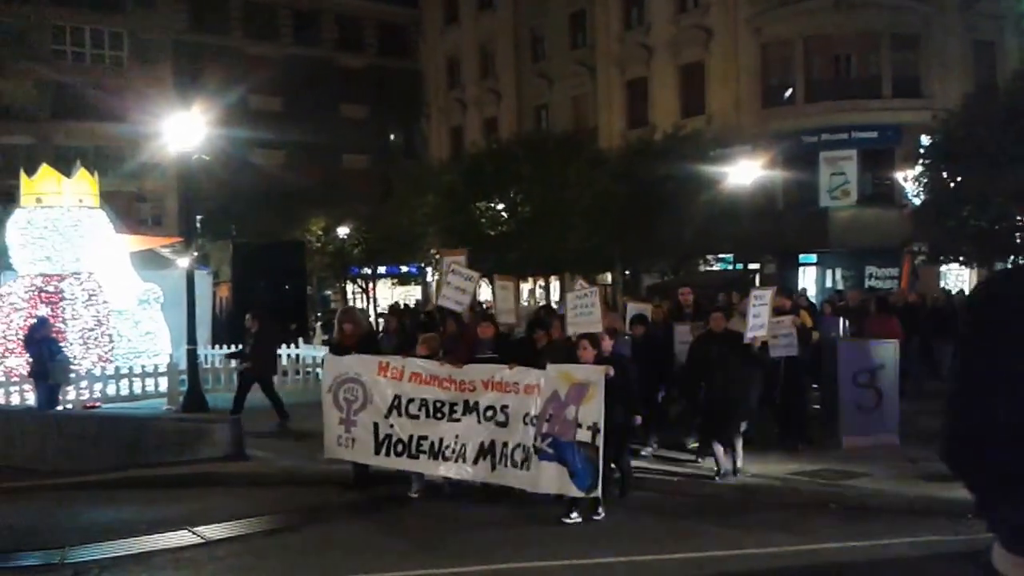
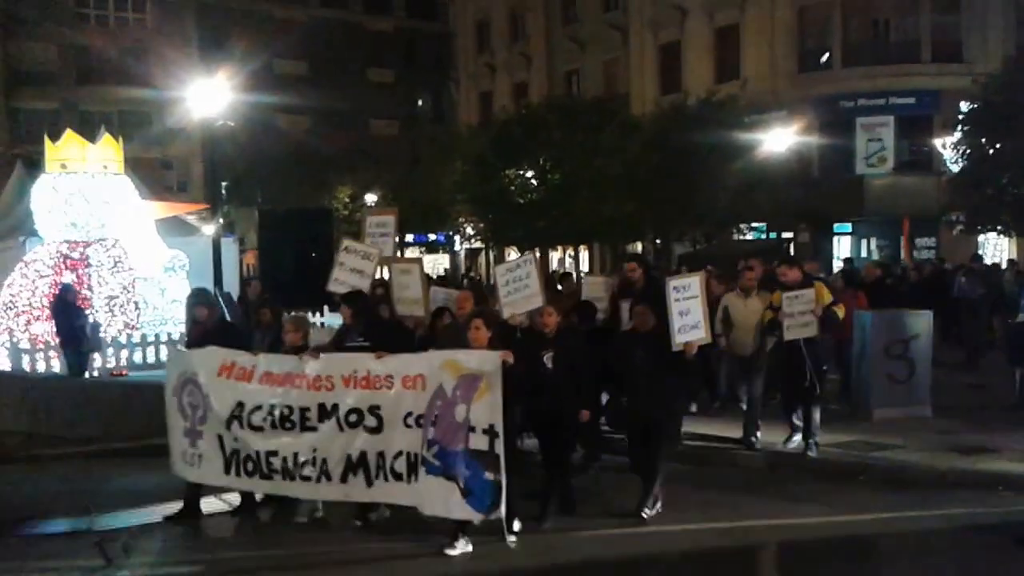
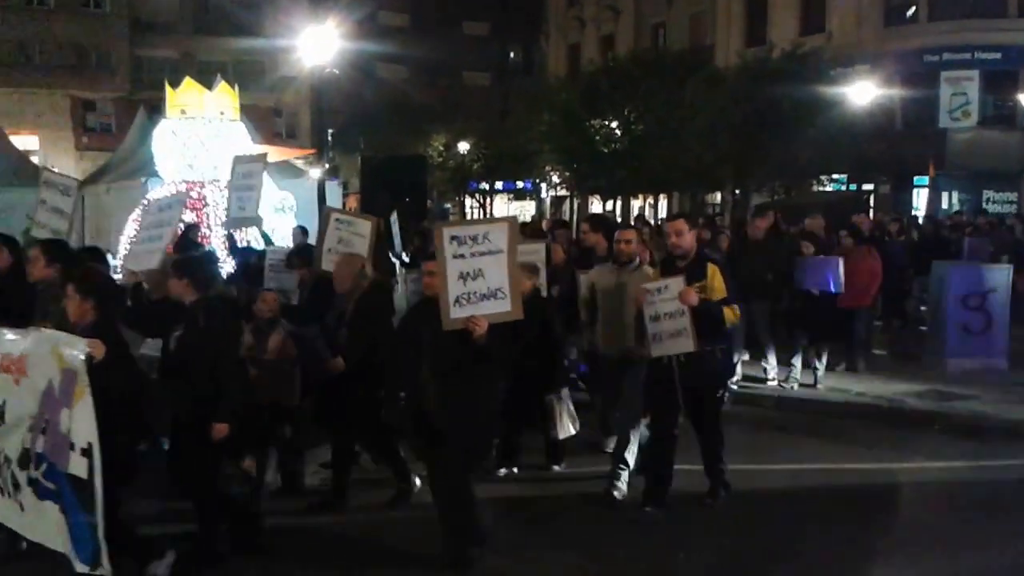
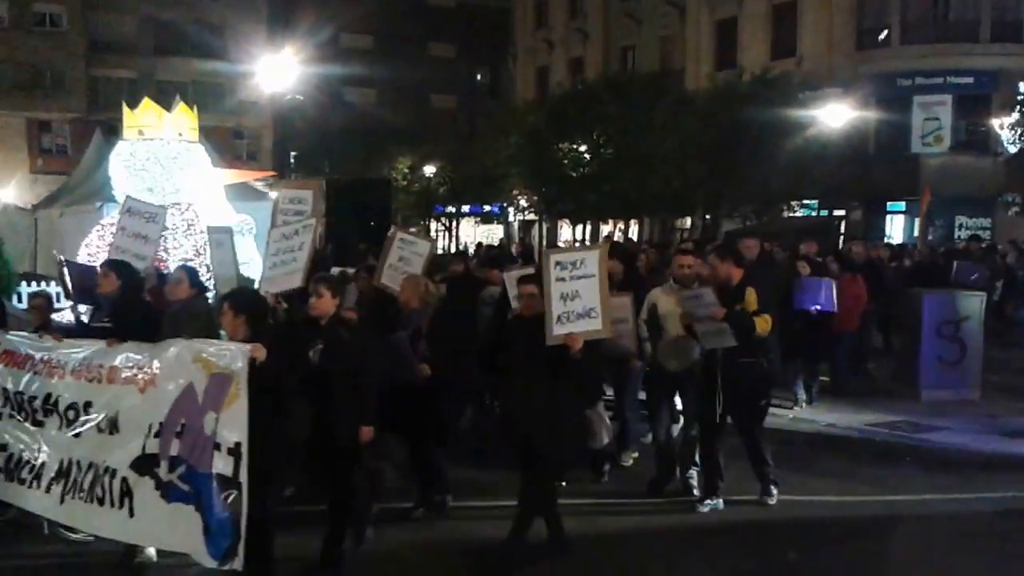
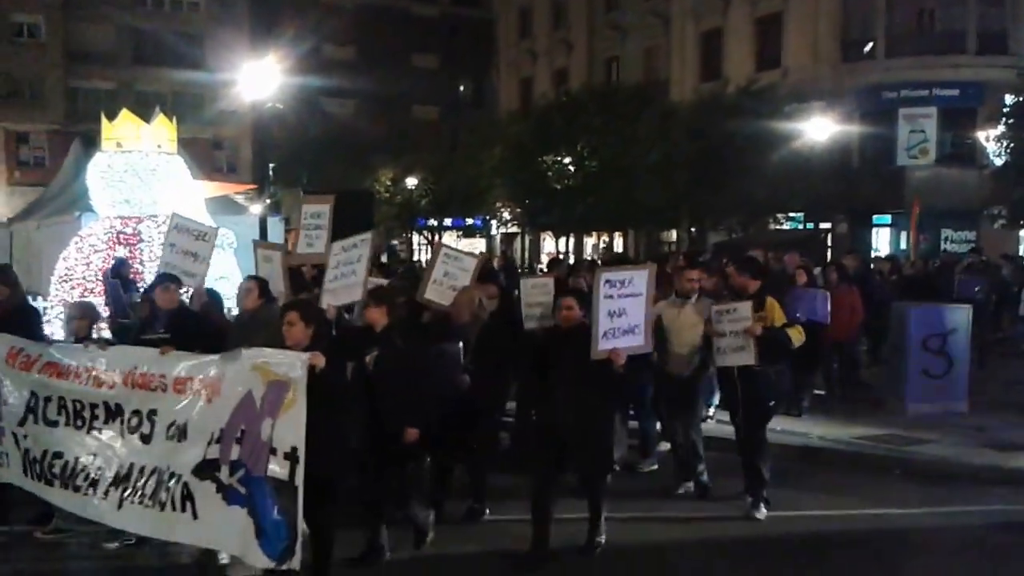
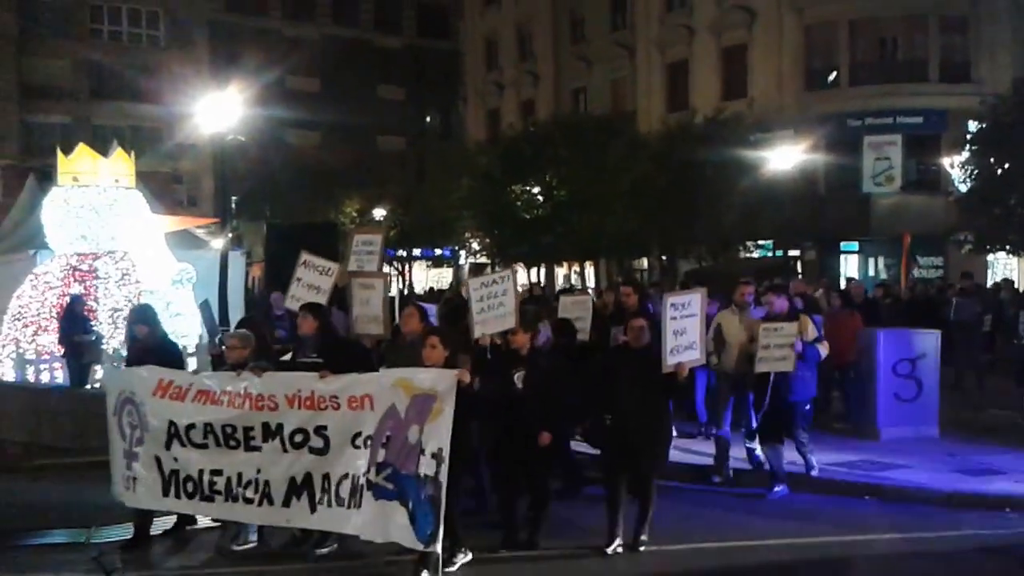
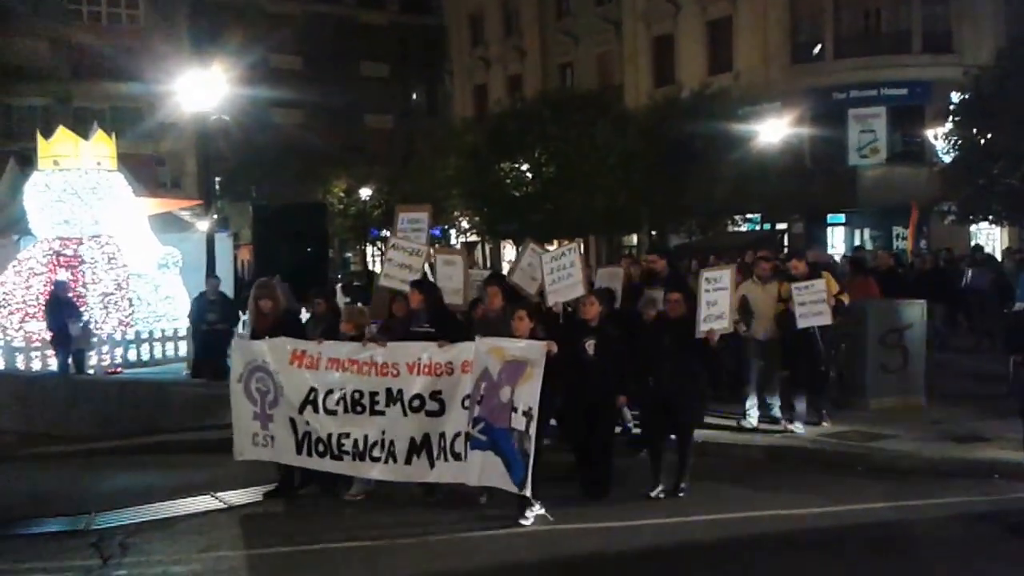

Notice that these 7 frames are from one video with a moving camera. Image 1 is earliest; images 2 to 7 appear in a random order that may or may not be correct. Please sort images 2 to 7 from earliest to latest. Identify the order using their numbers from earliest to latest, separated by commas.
7, 2, 6, 5, 4, 3
